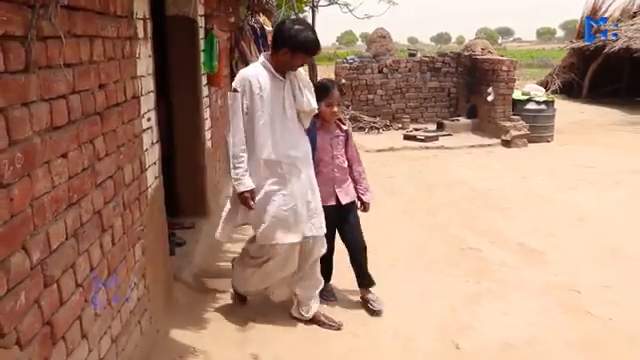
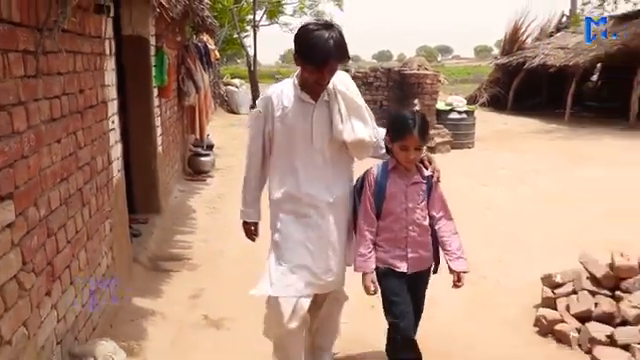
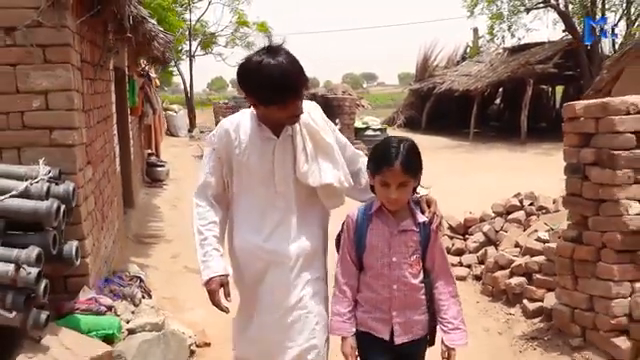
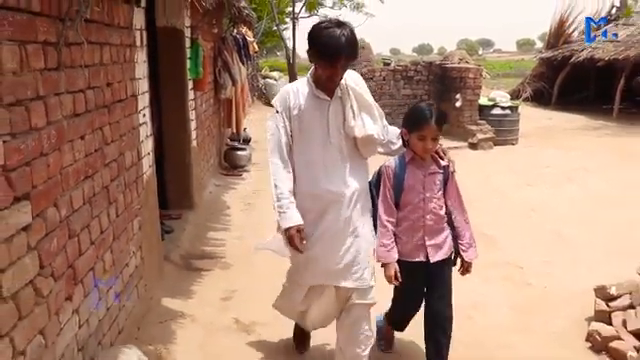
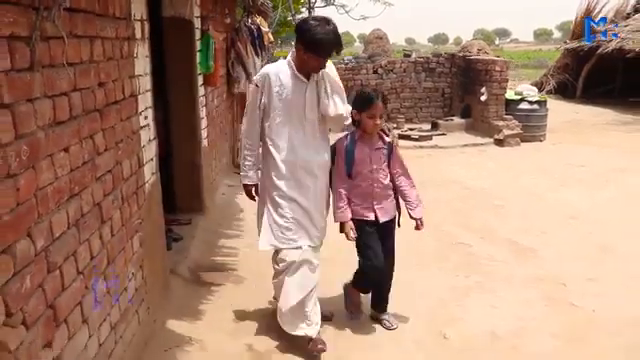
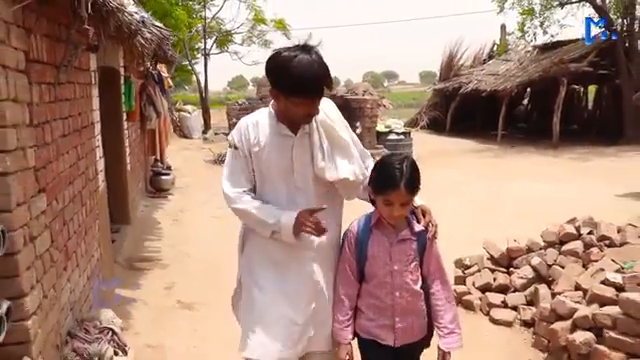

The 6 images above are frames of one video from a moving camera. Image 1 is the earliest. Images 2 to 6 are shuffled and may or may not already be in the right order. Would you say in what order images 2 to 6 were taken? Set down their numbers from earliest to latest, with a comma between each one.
5, 4, 2, 6, 3
